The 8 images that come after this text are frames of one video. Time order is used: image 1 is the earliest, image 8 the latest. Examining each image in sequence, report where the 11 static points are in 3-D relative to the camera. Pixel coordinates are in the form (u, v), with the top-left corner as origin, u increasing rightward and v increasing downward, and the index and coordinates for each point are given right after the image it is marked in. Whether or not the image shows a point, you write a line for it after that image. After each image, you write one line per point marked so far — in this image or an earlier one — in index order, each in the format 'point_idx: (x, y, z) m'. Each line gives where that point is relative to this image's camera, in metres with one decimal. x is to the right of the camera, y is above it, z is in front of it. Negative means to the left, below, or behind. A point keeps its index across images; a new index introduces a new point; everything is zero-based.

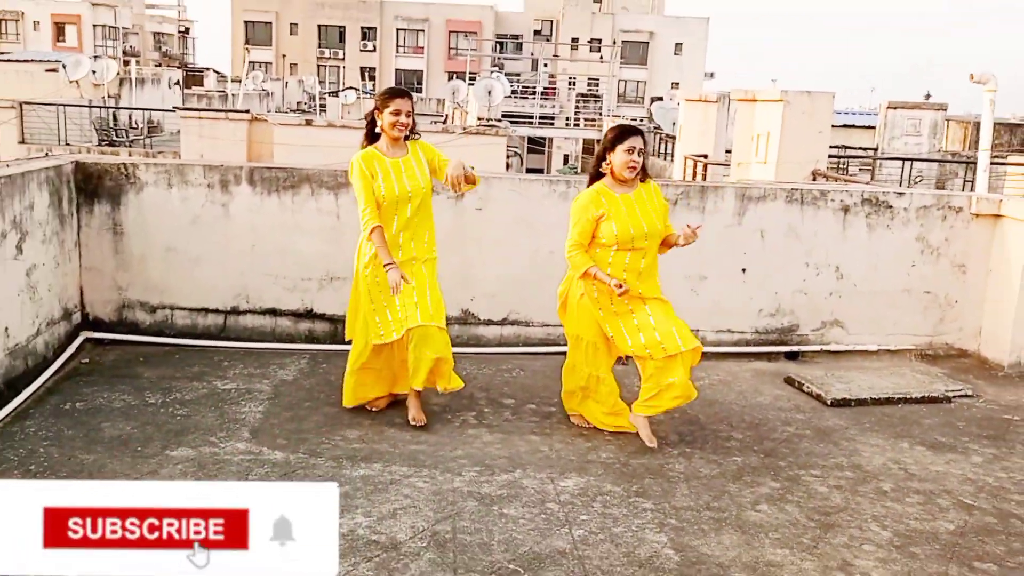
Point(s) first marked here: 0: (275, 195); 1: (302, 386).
0: (-1.2, +0.5, +5.1) m
1: (-1.0, -0.5, +4.6) m
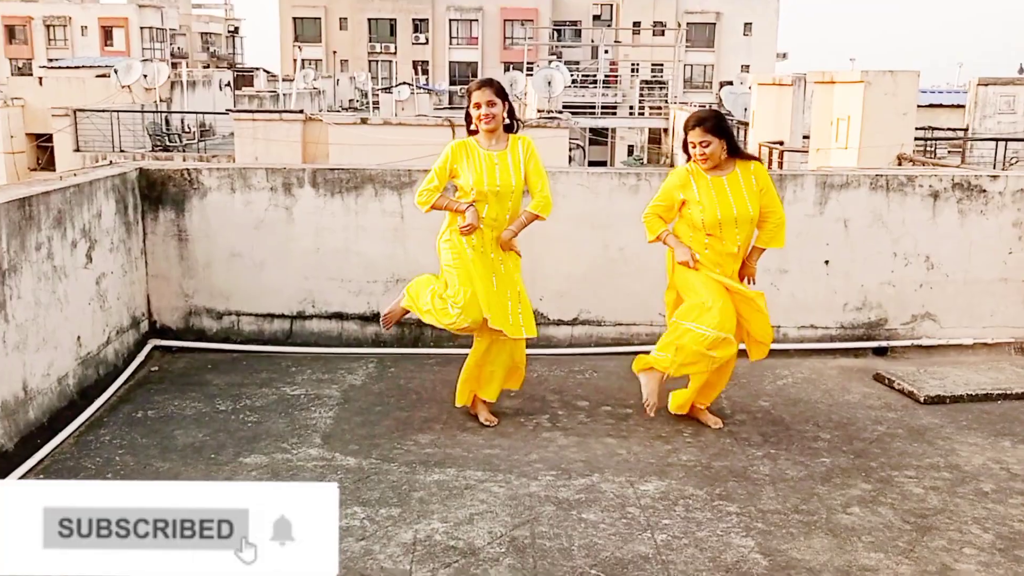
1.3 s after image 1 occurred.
0: (-0.9, +0.5, +5.1) m
1: (-0.7, -0.5, +4.6) m
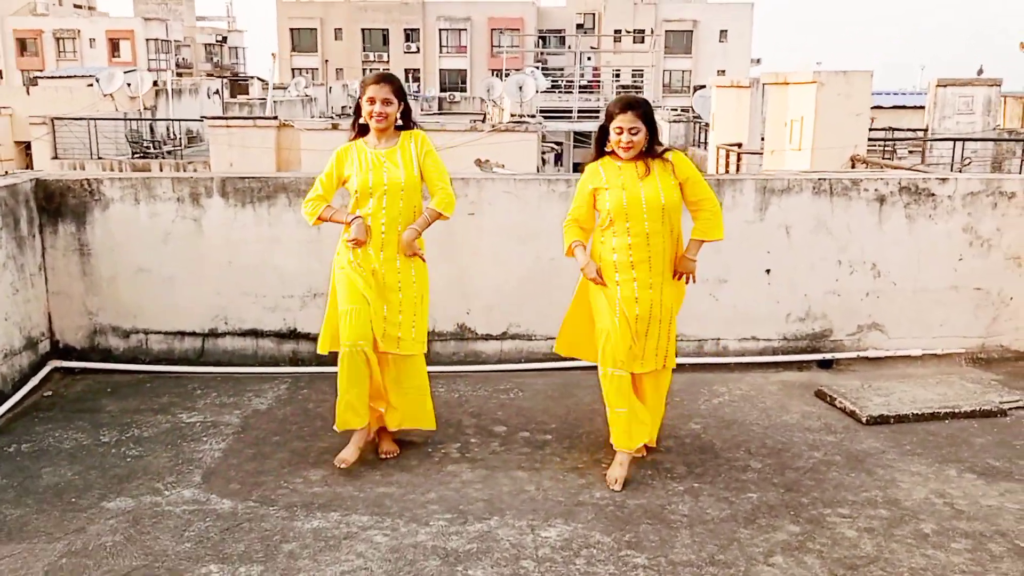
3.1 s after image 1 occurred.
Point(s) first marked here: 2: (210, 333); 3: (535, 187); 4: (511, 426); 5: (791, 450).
0: (-1.3, +0.4, +4.7) m
1: (-1.0, -0.6, +4.2) m
2: (-1.5, -0.2, +4.8) m
3: (+0.1, +0.5, +4.7) m
4: (0.0, -0.6, +4.1) m
5: (+1.1, -0.6, +3.9) m
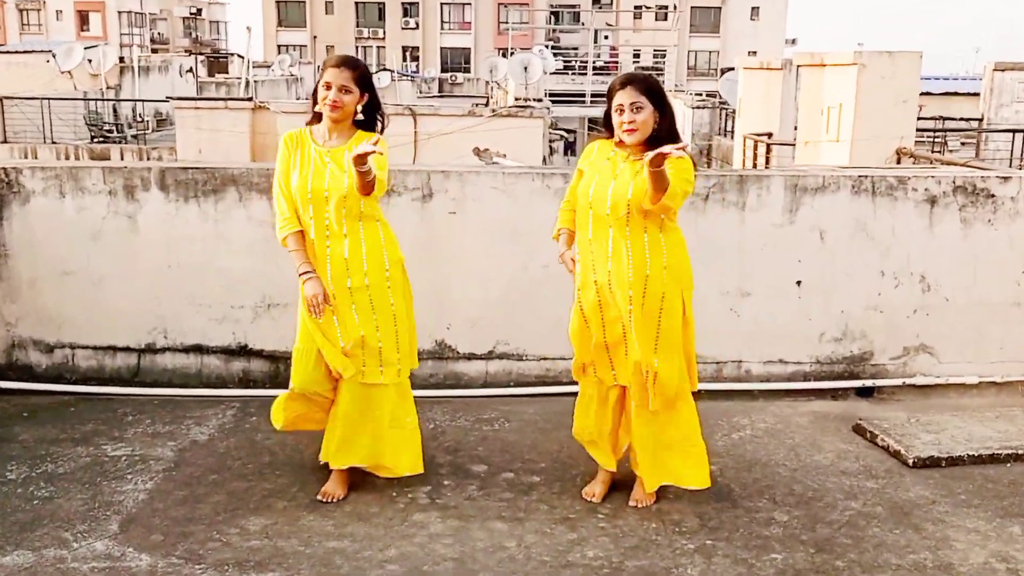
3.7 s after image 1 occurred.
0: (-1.3, +0.3, +4.2) m
1: (-1.1, -0.6, +3.7) m
2: (-1.5, -0.3, +4.3) m
3: (+0.1, +0.4, +4.2) m
4: (-0.1, -0.6, +3.6) m
5: (+1.0, -0.7, +3.3) m
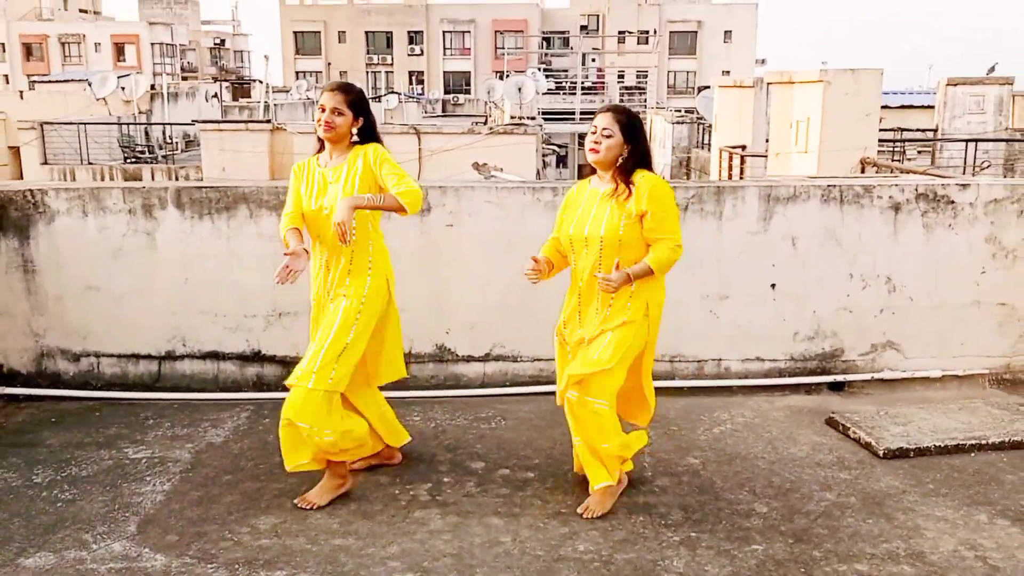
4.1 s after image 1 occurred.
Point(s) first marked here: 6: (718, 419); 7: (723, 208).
0: (-1.3, +0.3, +4.3) m
1: (-1.1, -0.6, +3.8) m
2: (-1.6, -0.3, +4.5) m
3: (0.0, +0.4, +4.4) m
4: (-0.1, -0.7, +3.7) m
5: (+1.0, -0.7, +3.5) m
6: (+0.9, -0.6, +4.2) m
7: (+0.9, +0.4, +4.3) m
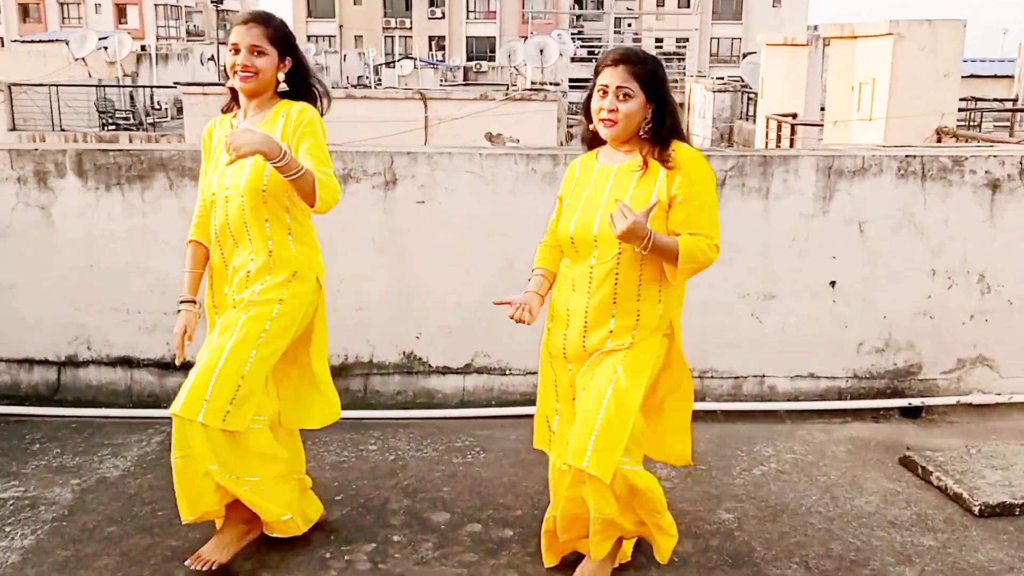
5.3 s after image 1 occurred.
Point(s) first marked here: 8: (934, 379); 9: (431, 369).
0: (-1.4, +0.3, +3.4) m
1: (-1.2, -0.6, +2.9) m
2: (-1.6, -0.3, +3.6) m
3: (0.0, +0.4, +3.4) m
4: (-0.1, -0.6, +2.8) m
5: (+0.9, -0.7, +2.5) m
6: (+0.8, -0.6, +3.2) m
7: (+0.9, +0.4, +3.4) m
8: (+1.5, -0.3, +3.6) m
9: (-0.3, -0.3, +3.6) m
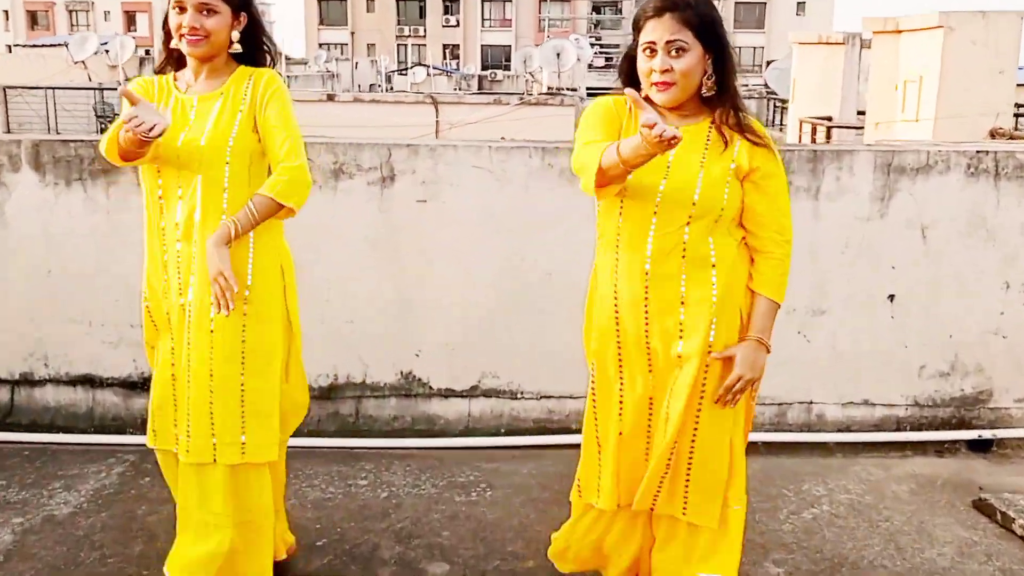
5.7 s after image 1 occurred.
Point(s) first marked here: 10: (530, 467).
0: (-1.4, +0.3, +3.0) m
1: (-1.1, -0.6, +2.5) m
2: (-1.6, -0.3, +3.2) m
3: (0.0, +0.4, +3.0) m
4: (-0.1, -0.7, +2.4) m
5: (+1.0, -0.7, +2.1) m
6: (+0.9, -0.6, +2.8) m
7: (+0.9, +0.3, +2.9) m
8: (+1.6, -0.4, +3.1) m
9: (-0.3, -0.3, +3.2) m
10: (+0.1, -0.5, +3.0) m
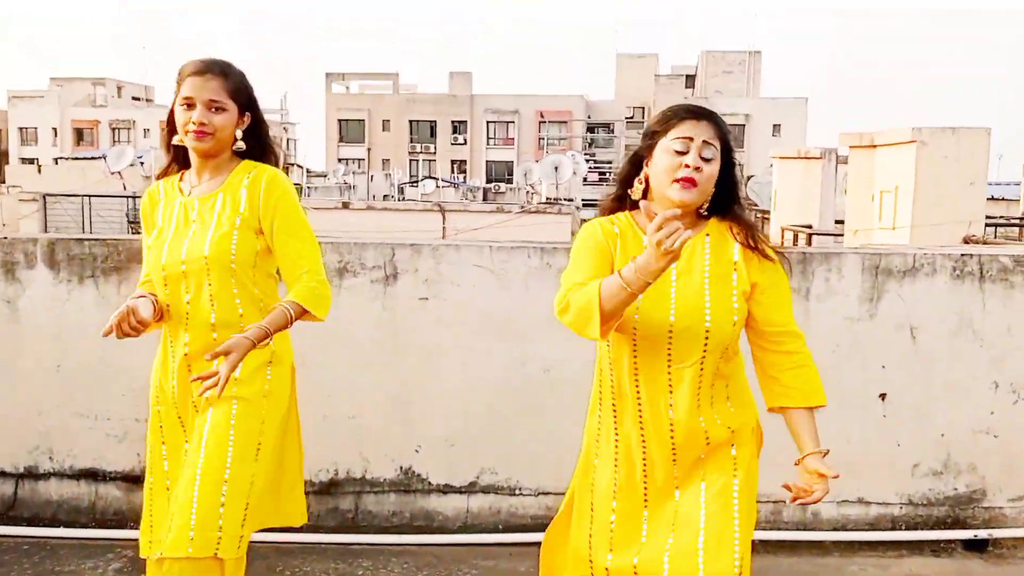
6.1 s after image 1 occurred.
0: (-1.4, 0.0, +3.1) m
1: (-1.2, -0.9, +2.5) m
2: (-1.6, -0.6, +3.2) m
3: (0.0, +0.1, +3.1) m
4: (-0.1, -0.9, +2.4) m
5: (+1.0, -1.0, +2.1) m
6: (+0.8, -0.9, +2.8) m
7: (+0.9, 0.0, +3.0) m
8: (+1.6, -0.7, +3.1) m
9: (-0.3, -0.7, +3.2) m
10: (0.0, -0.8, +3.0) m
